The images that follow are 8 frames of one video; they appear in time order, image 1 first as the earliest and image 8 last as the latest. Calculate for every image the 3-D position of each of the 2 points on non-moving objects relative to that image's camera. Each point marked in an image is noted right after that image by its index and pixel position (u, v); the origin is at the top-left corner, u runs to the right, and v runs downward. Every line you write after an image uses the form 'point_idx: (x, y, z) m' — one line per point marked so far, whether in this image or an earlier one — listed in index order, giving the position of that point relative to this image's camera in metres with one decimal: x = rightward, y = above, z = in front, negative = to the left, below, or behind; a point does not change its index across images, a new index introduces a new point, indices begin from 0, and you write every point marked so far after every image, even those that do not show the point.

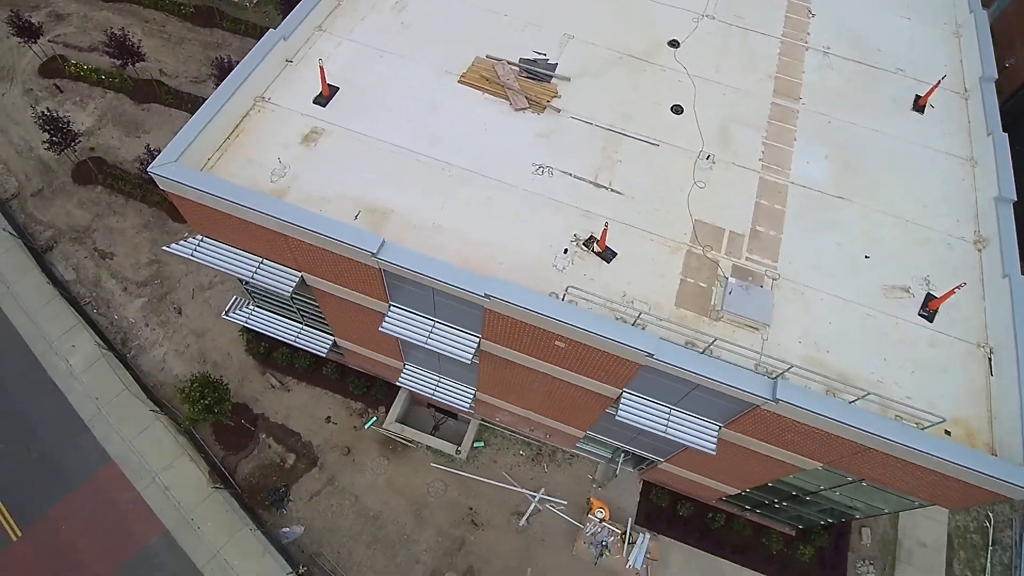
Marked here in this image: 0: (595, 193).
0: (+2.1, +2.4, +14.4) m
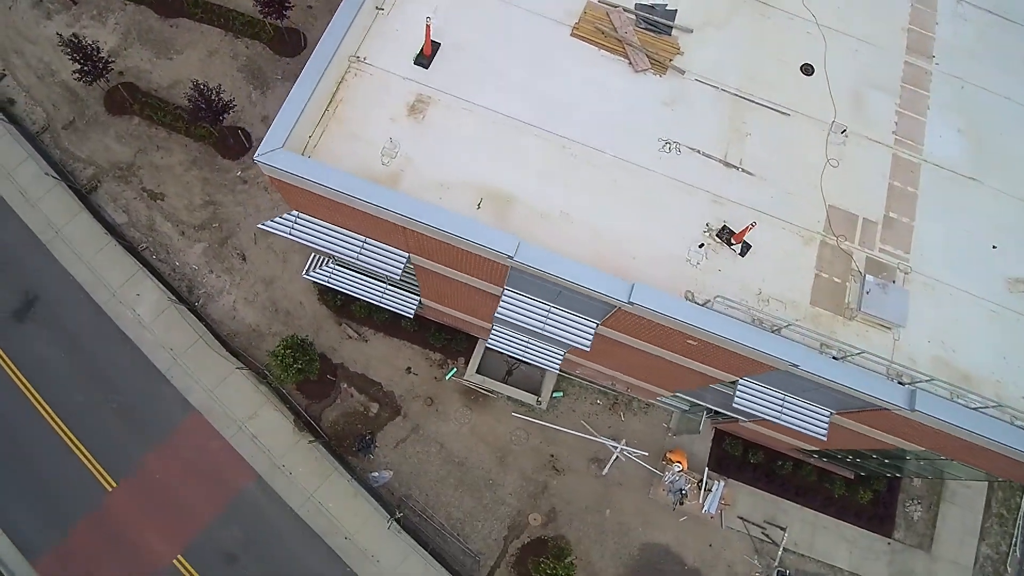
0: (+5.0, +2.7, +13.5) m
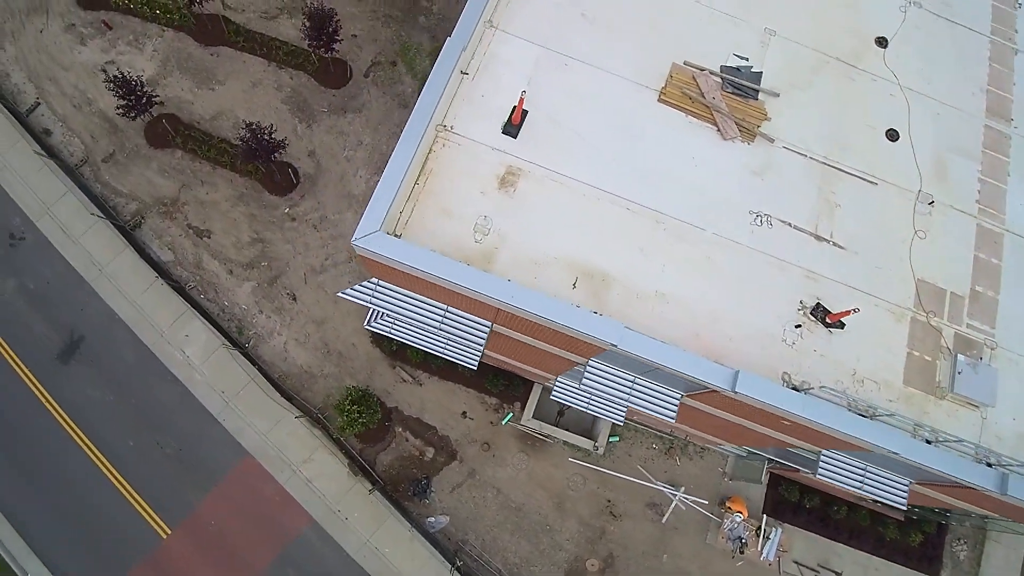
0: (+7.1, +0.9, +13.4) m
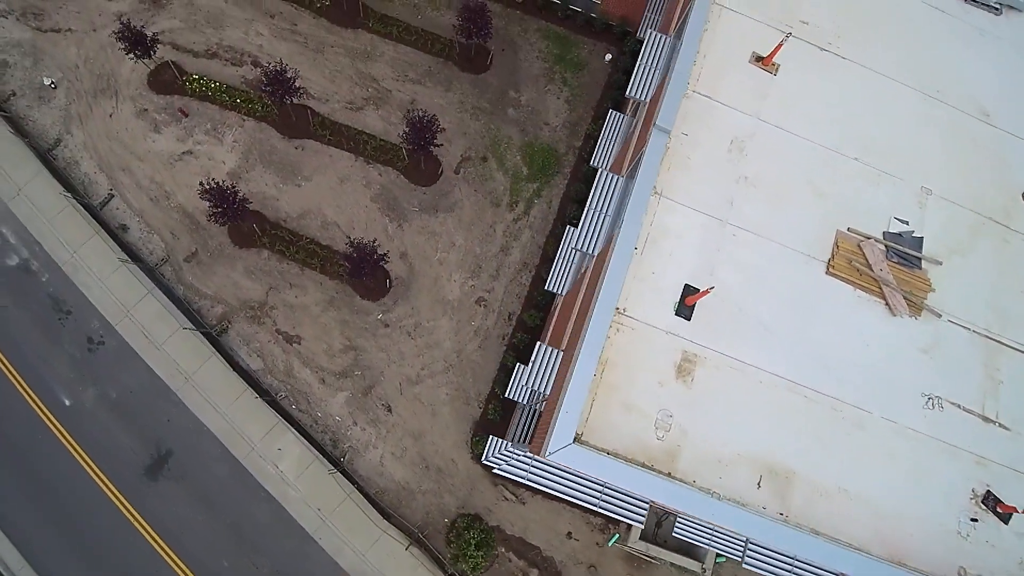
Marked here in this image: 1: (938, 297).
0: (+11.0, -3.3, +13.2) m
1: (+10.3, -0.2, +13.8) m
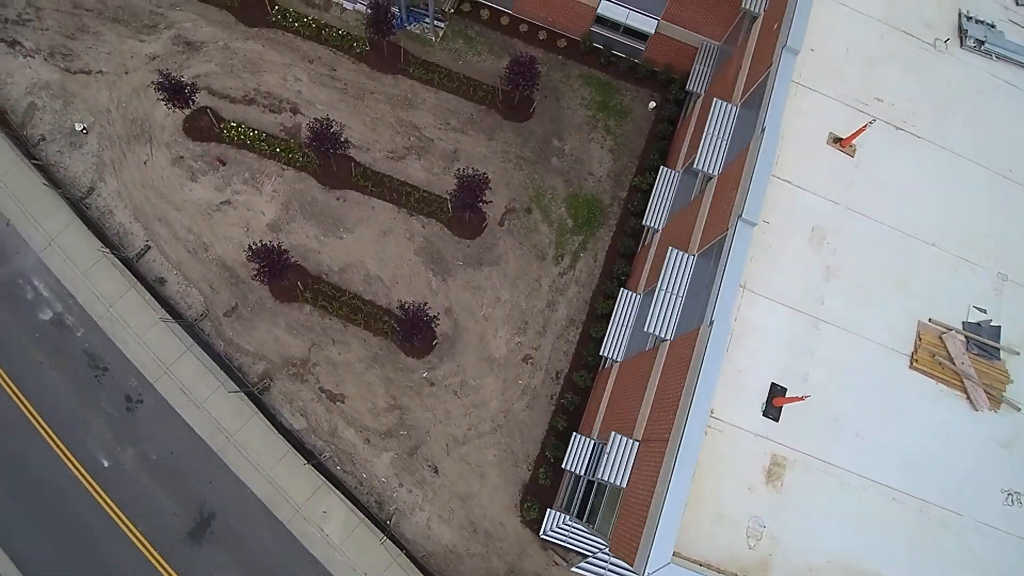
0: (+12.8, -5.5, +13.1) m
1: (+12.2, -2.4, +13.7) m
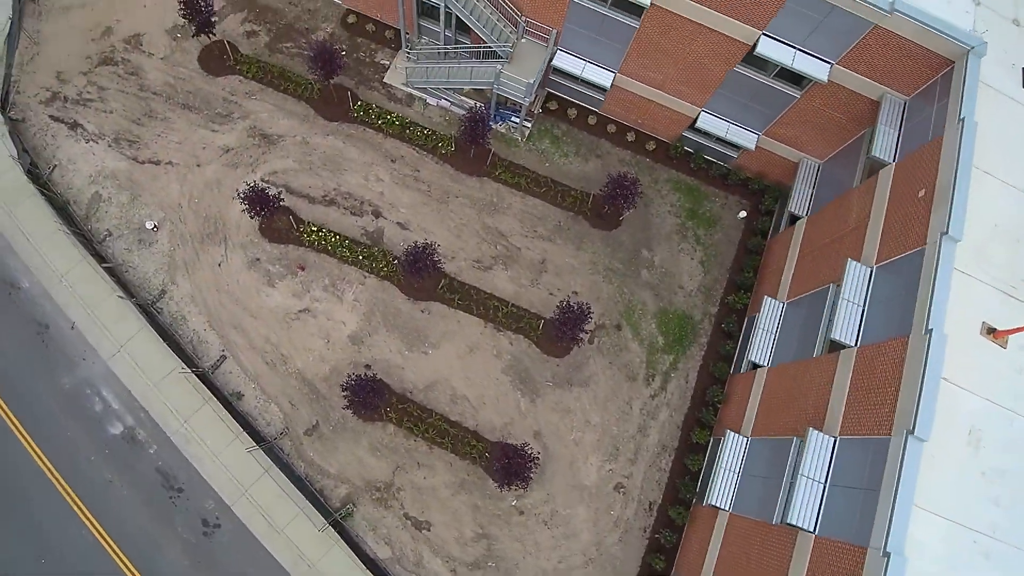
0: (+16.0, -10.5, +12.8) m
1: (+15.5, -7.4, +13.3) m
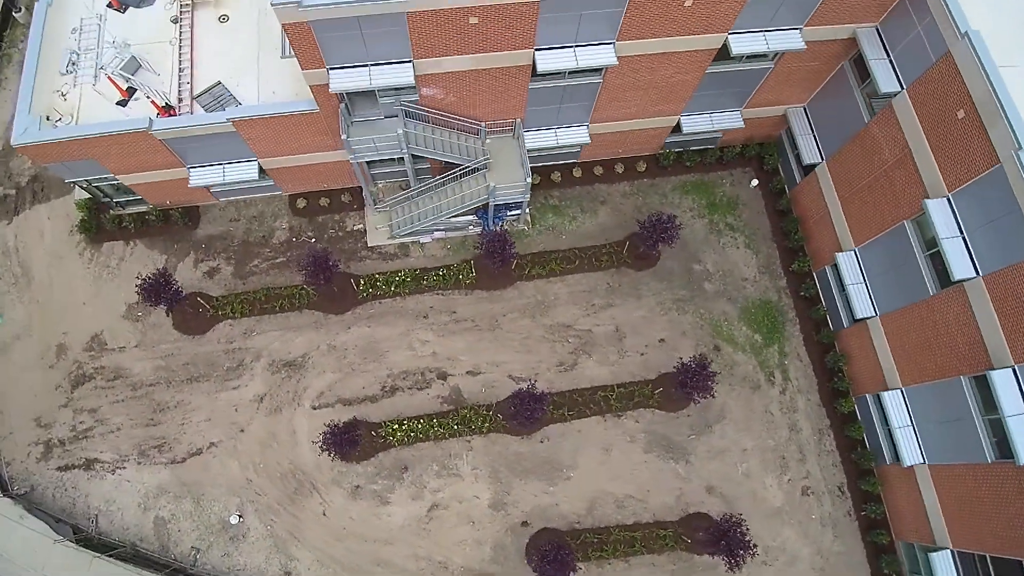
0: (+23.2, -3.9, +14.1) m
1: (+21.1, -1.5, +14.4) m
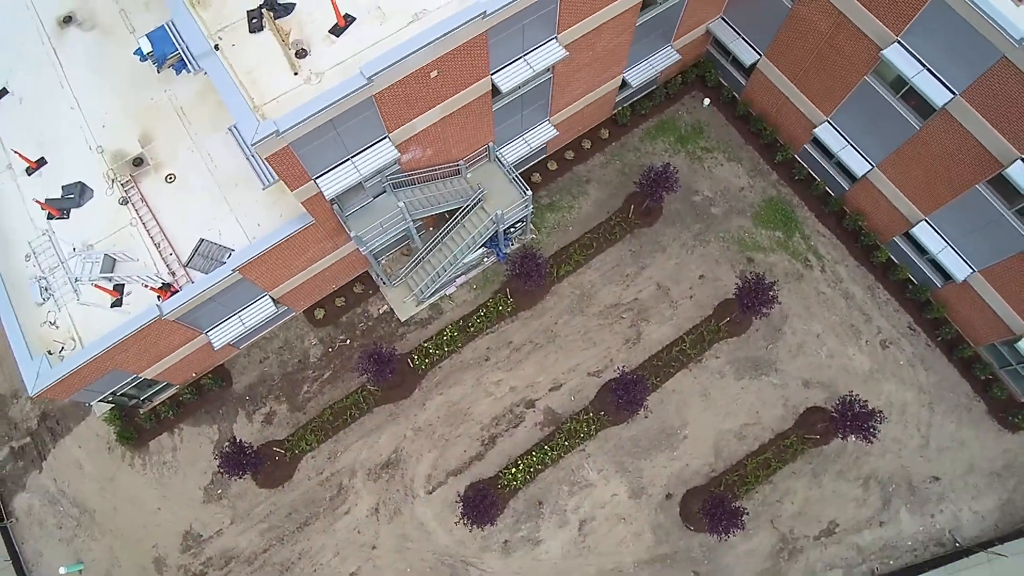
0: (+24.4, +6.6, +16.3) m
1: (+21.5, +7.8, +16.4) m
